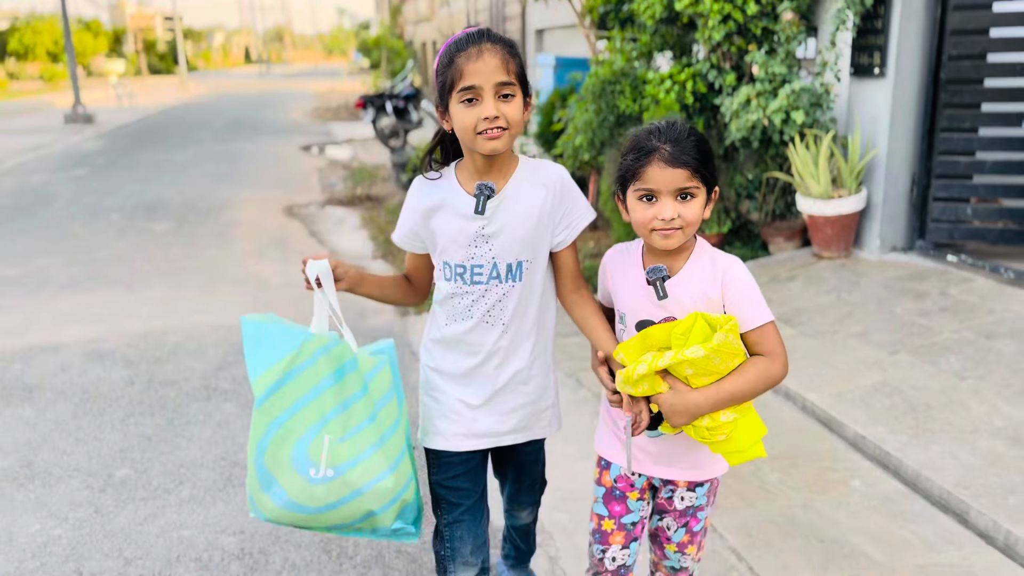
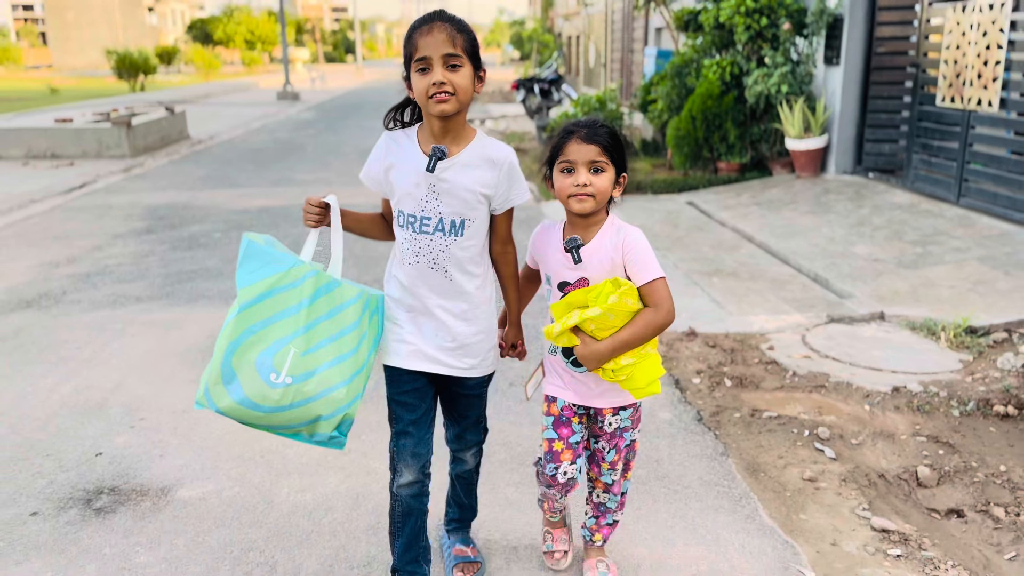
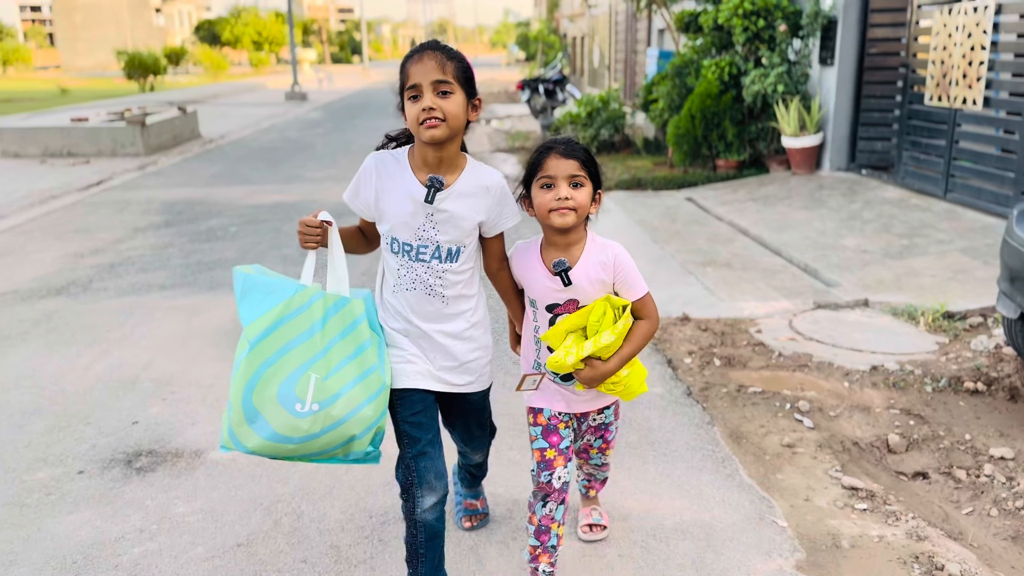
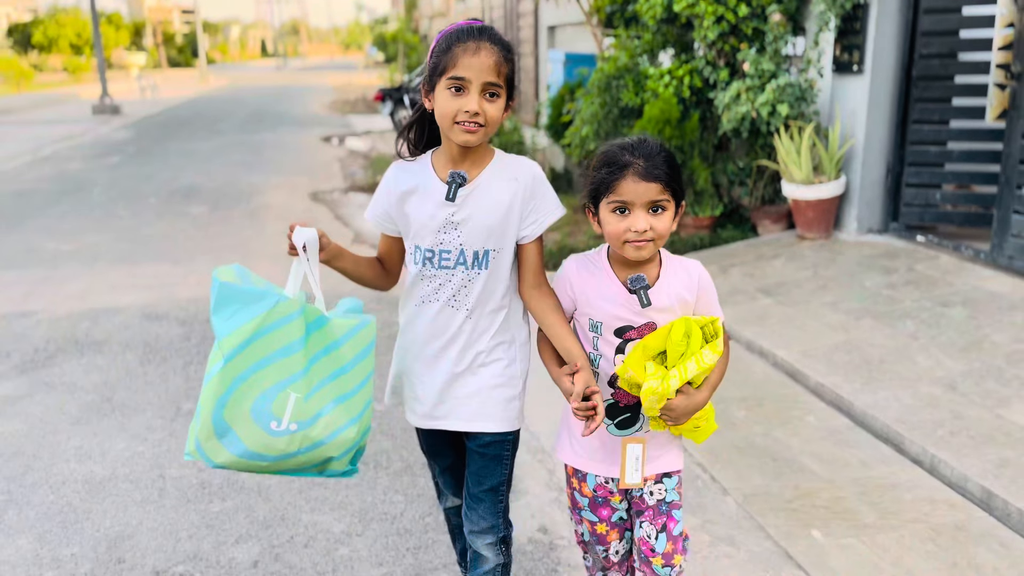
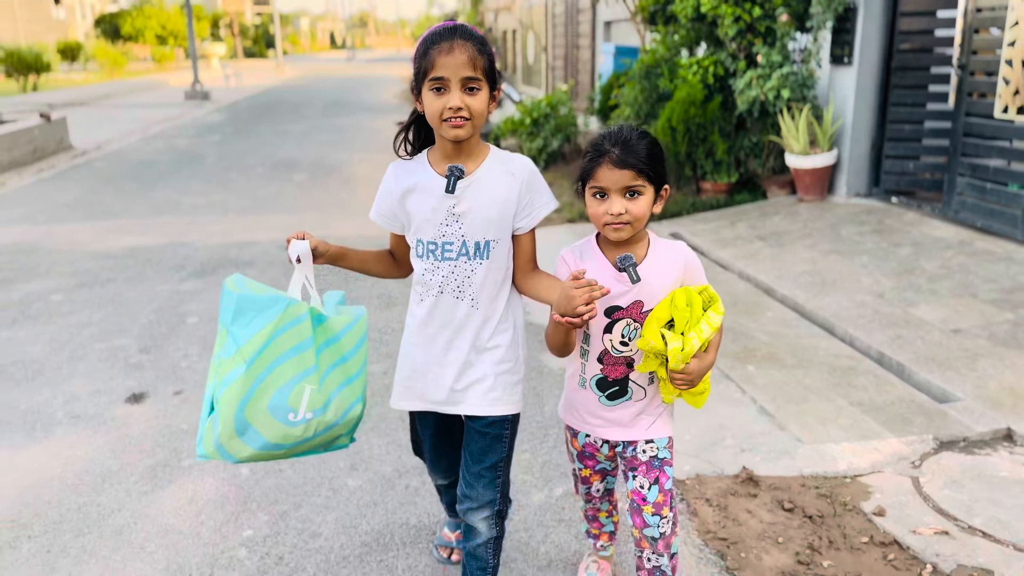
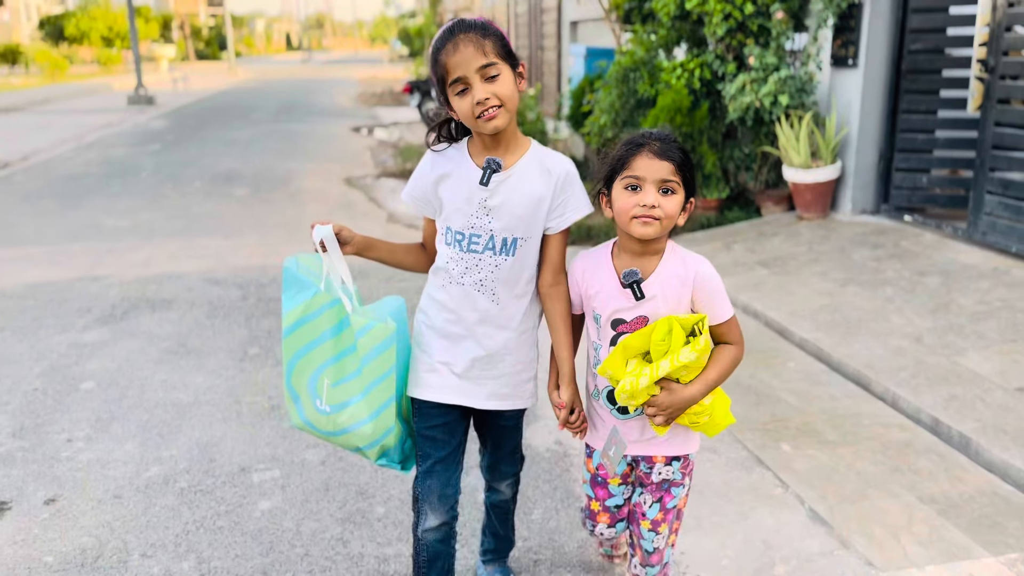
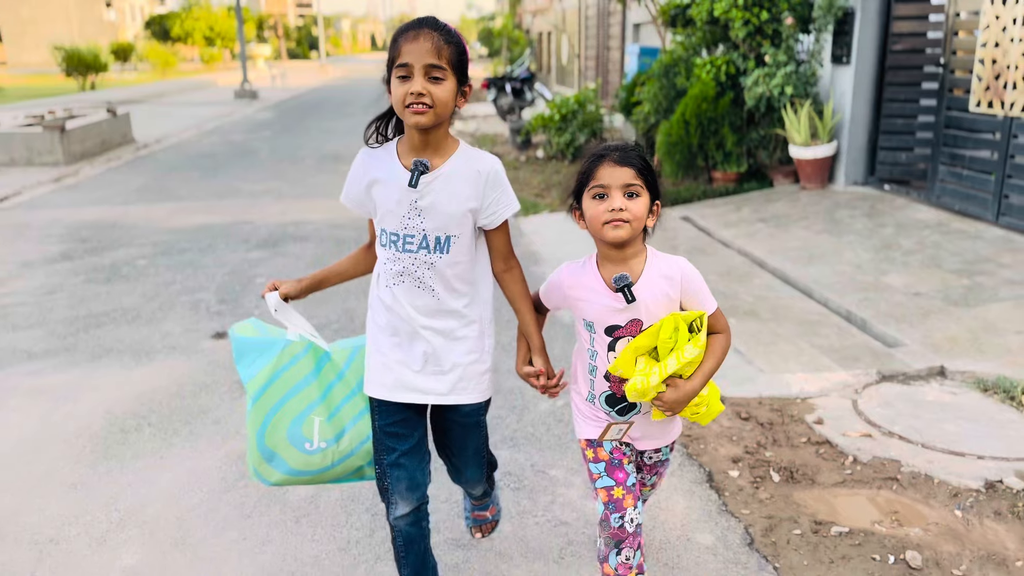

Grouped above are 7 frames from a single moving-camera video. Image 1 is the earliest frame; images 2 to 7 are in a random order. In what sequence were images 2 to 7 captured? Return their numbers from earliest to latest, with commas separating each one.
4, 6, 5, 7, 2, 3
